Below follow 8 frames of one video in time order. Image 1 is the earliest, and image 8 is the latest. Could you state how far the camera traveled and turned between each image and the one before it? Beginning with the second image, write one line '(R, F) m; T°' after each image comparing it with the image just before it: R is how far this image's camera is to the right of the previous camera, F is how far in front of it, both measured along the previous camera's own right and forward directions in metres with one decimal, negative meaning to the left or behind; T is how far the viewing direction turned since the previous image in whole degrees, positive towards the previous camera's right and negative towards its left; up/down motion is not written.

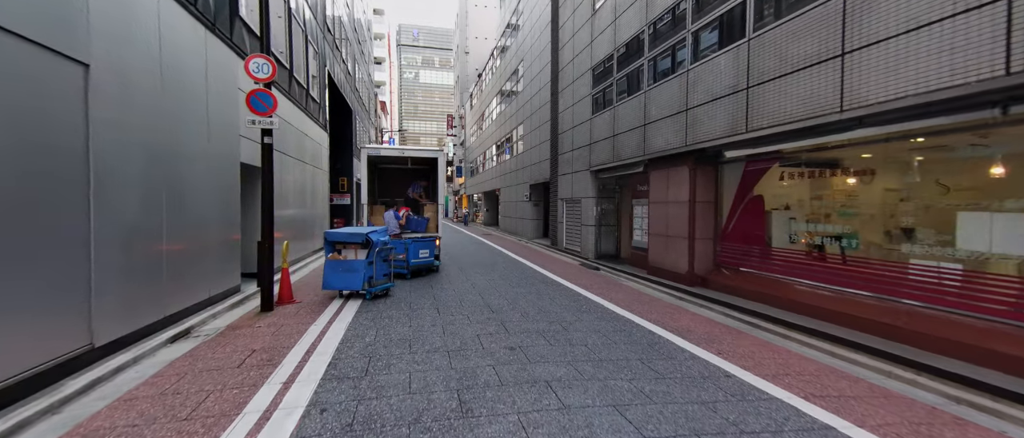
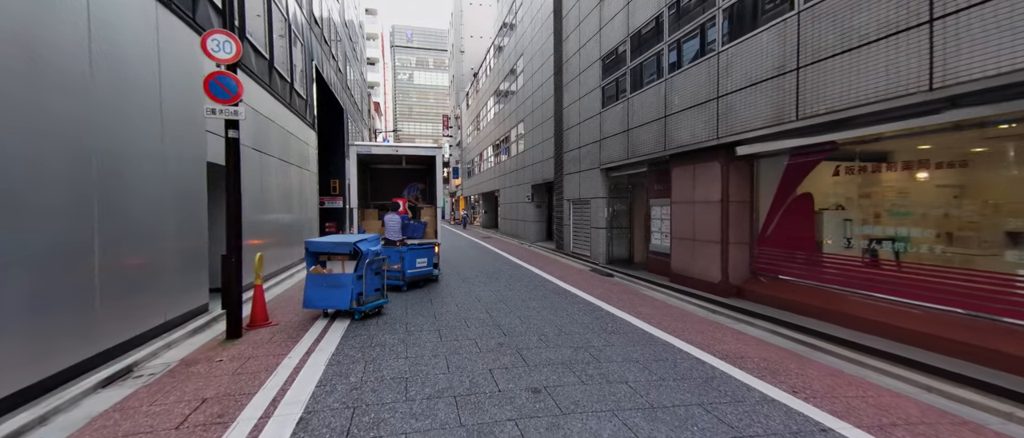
(-0.3, +1.0) m; +1°
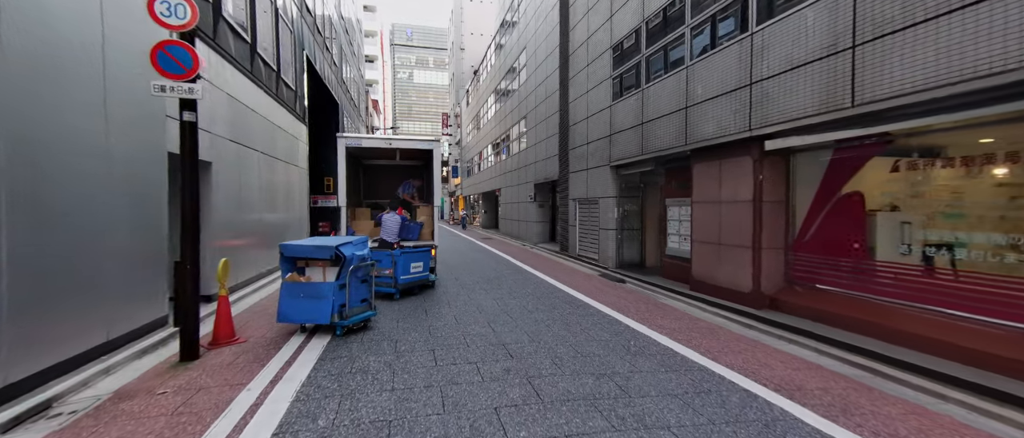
(-0.1, +0.8) m; 0°
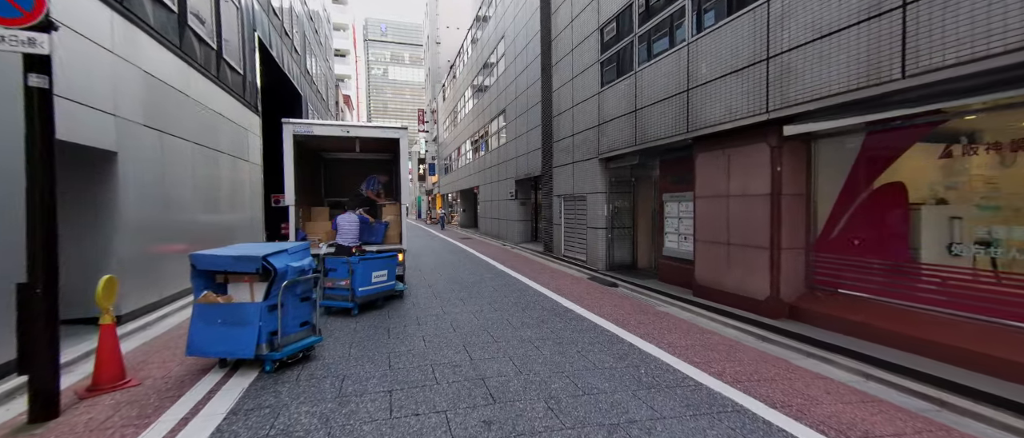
(0.0, +1.1) m; +3°
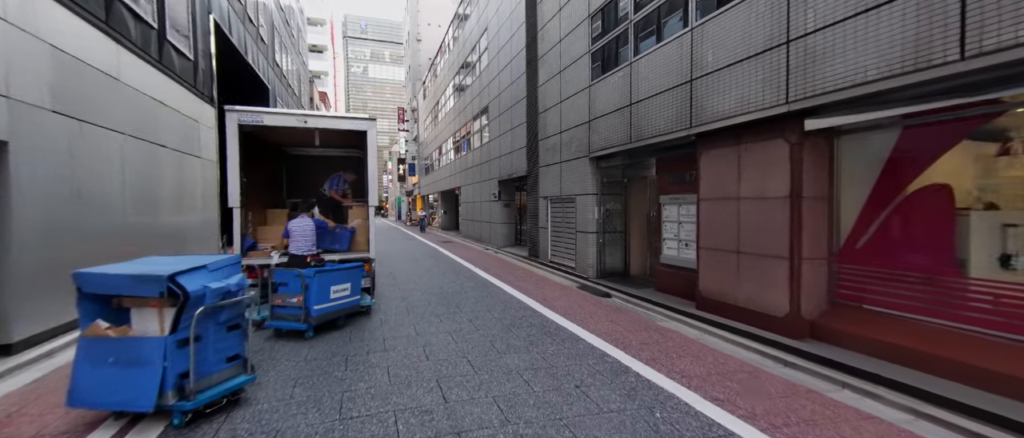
(0.0, +0.8) m; +3°
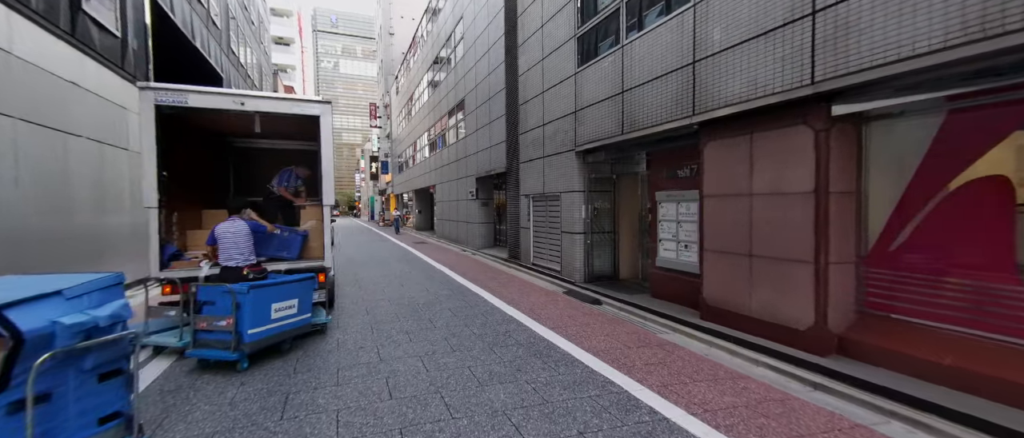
(-0.1, +0.8) m; +4°
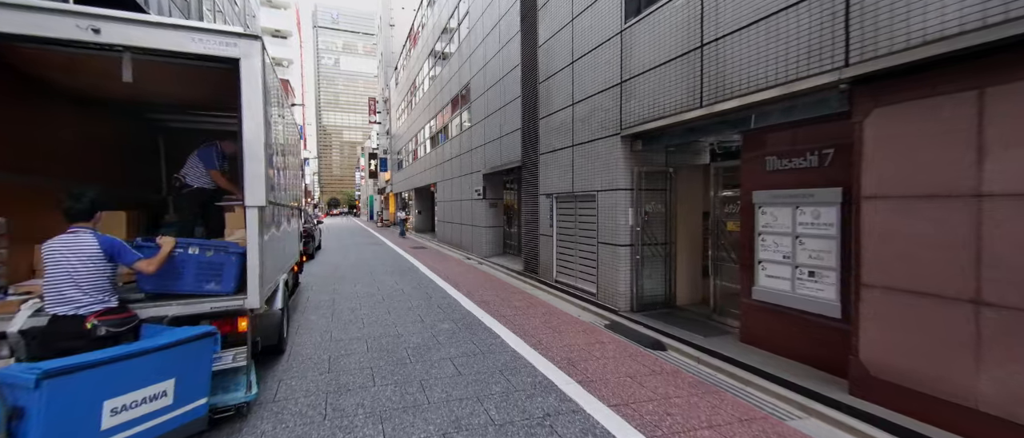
(-0.4, +2.1) m; 0°
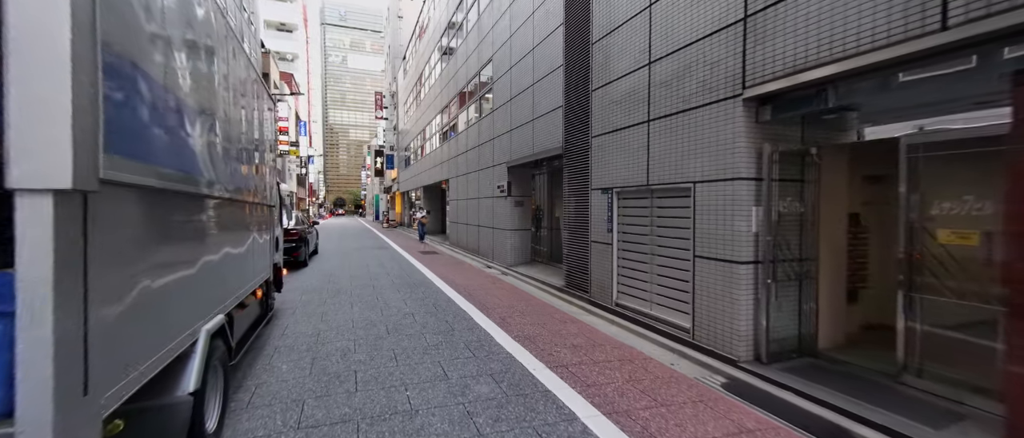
(-0.7, +2.0) m; -1°
